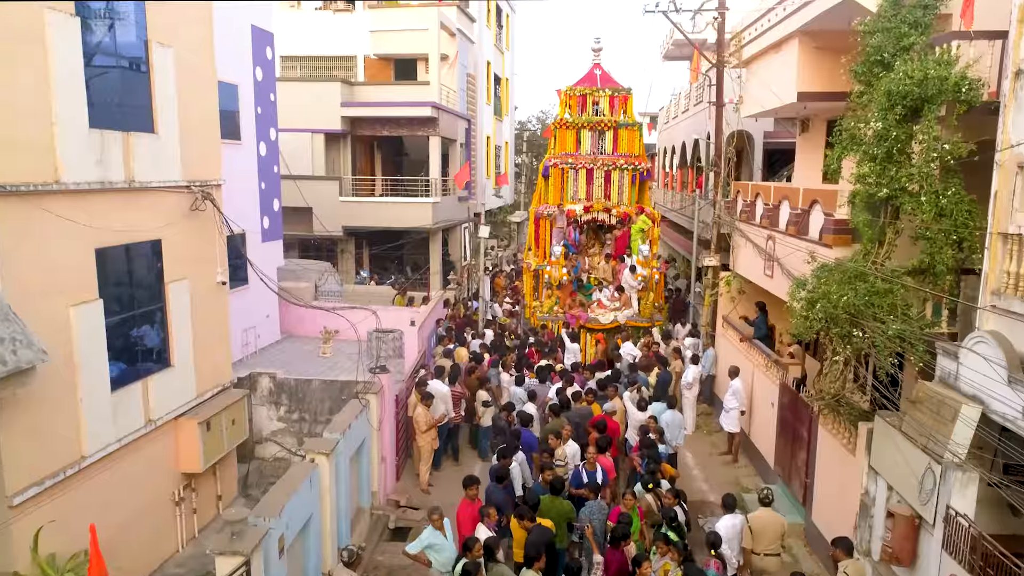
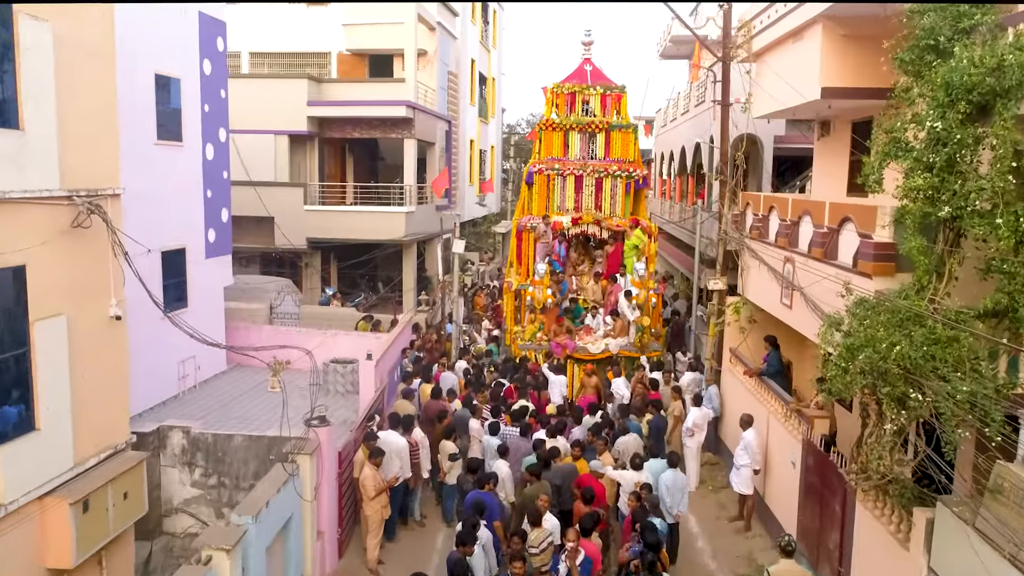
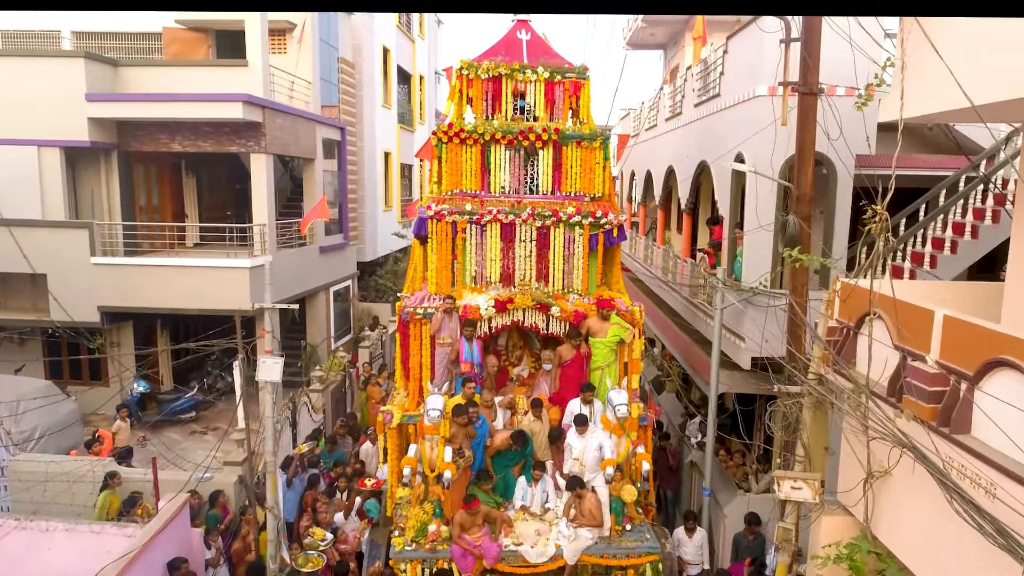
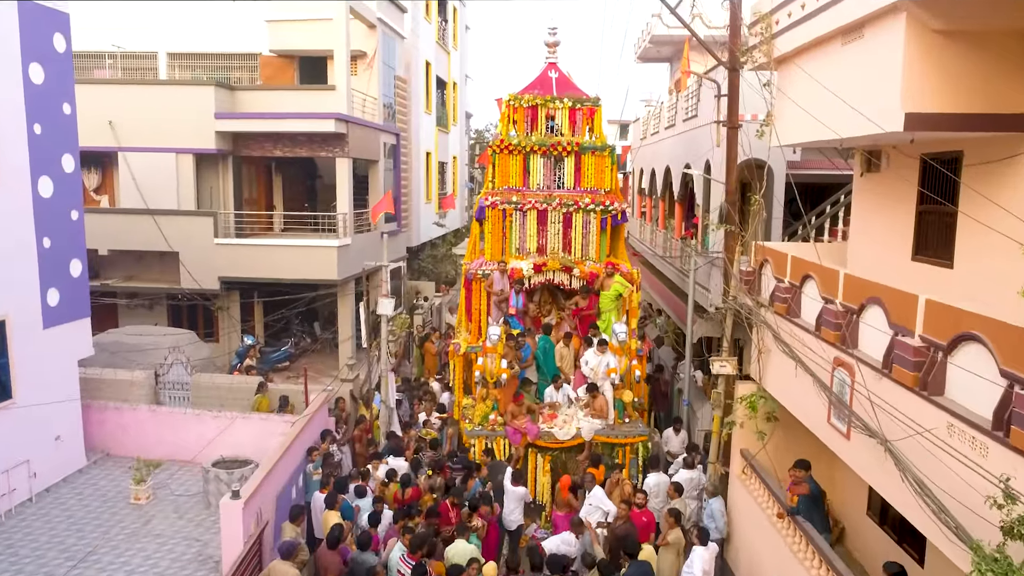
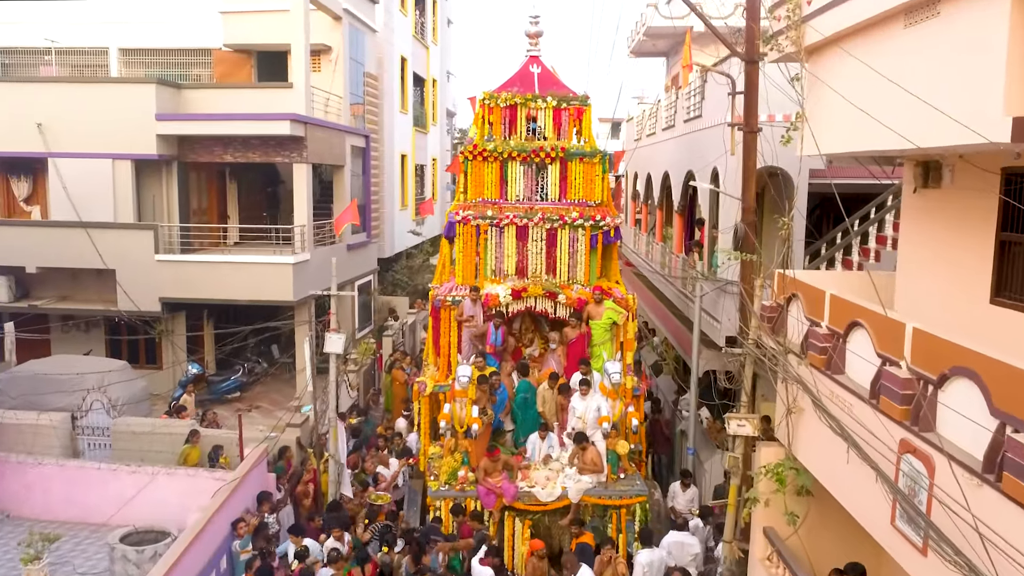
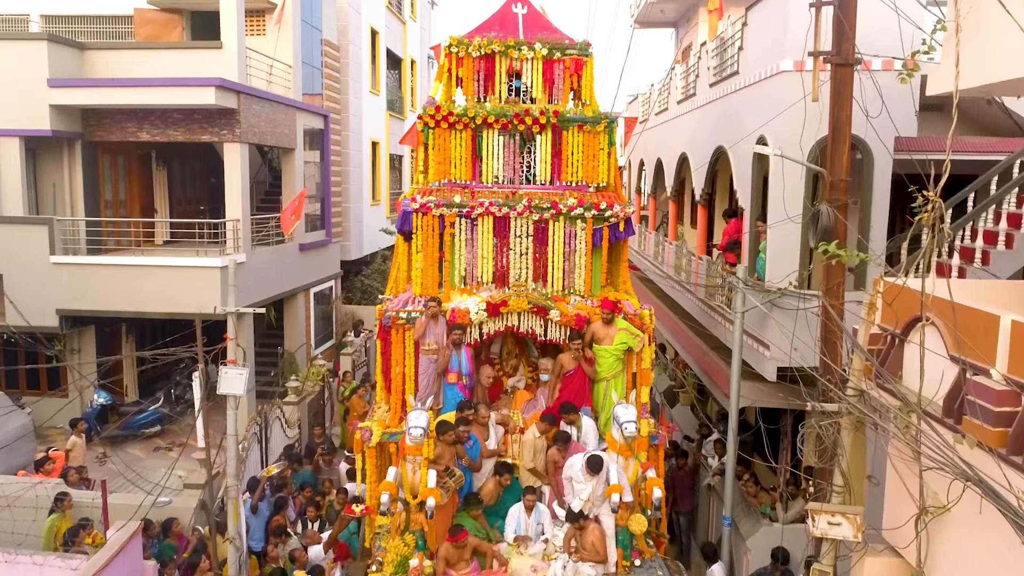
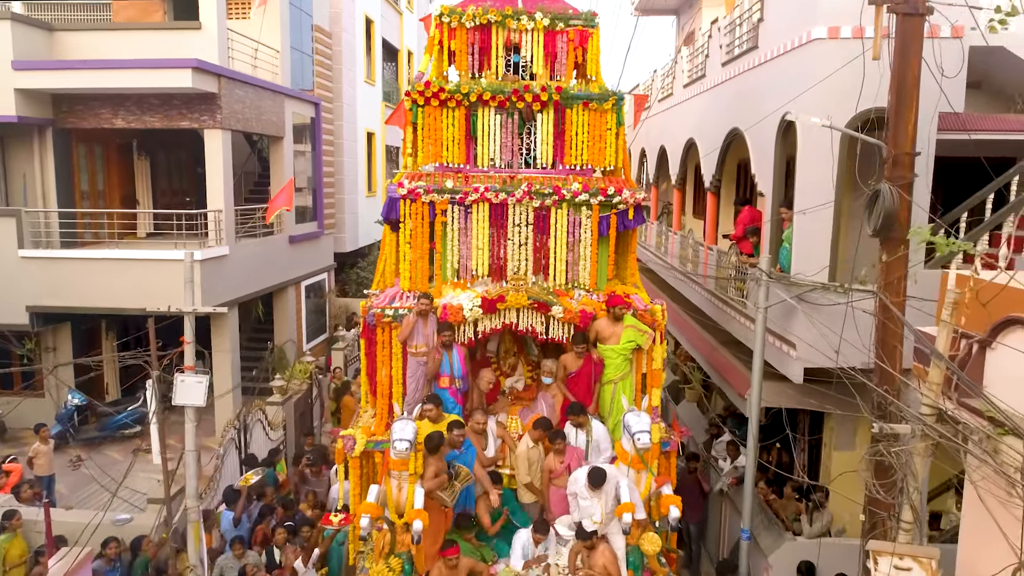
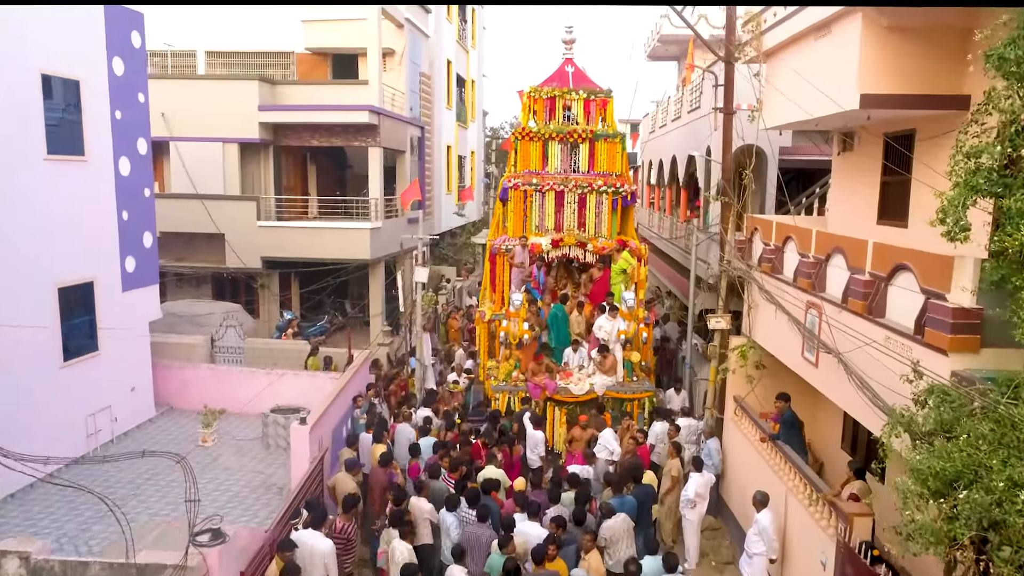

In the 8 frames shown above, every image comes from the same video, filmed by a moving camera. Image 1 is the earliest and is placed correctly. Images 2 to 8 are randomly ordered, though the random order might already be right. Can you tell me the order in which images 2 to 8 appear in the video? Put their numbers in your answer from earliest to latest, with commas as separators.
2, 8, 4, 5, 3, 6, 7
